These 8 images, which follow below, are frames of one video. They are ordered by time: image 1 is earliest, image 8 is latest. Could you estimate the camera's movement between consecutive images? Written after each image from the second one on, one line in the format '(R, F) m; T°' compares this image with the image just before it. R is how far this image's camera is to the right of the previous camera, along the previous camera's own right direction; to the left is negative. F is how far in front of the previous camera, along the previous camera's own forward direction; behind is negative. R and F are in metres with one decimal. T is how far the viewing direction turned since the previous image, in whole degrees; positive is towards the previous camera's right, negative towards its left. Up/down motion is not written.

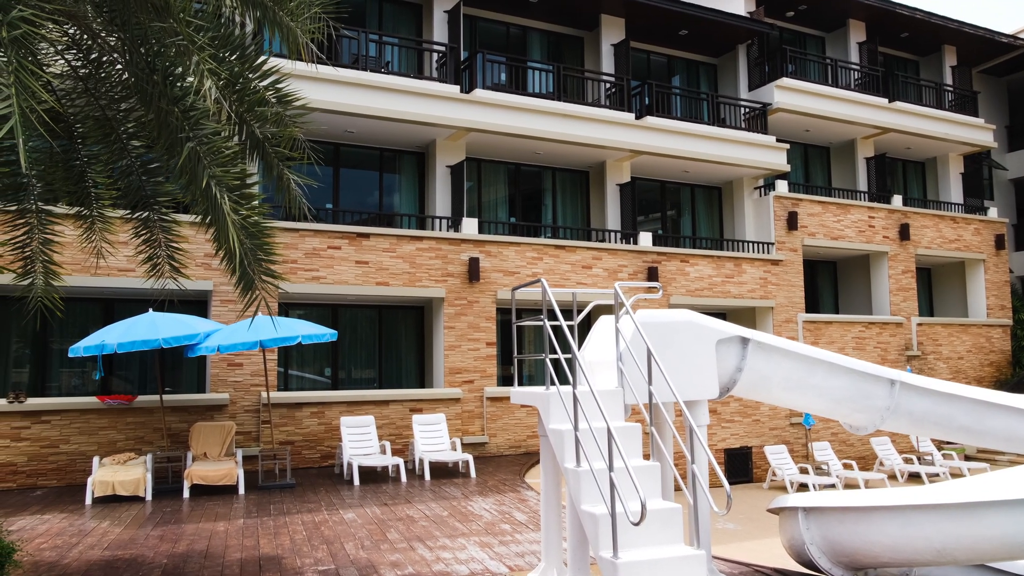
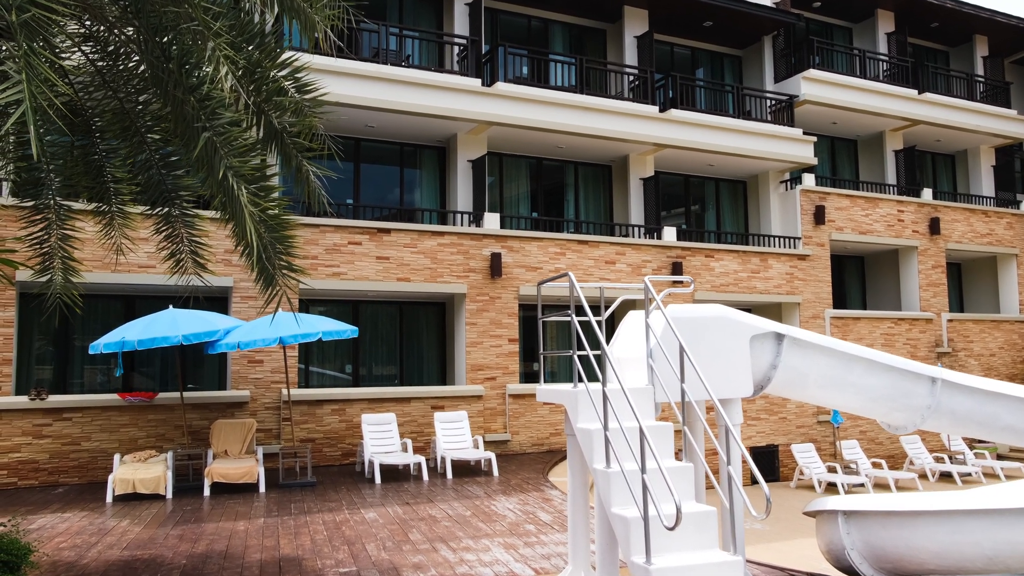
(0.0, +0.2) m; -1°
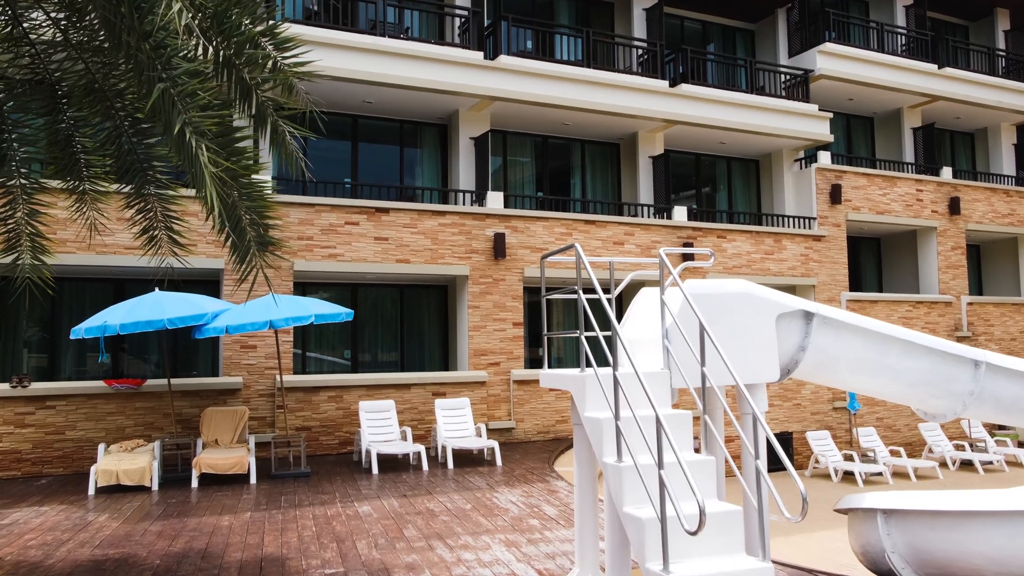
(0.0, +0.6) m; 0°
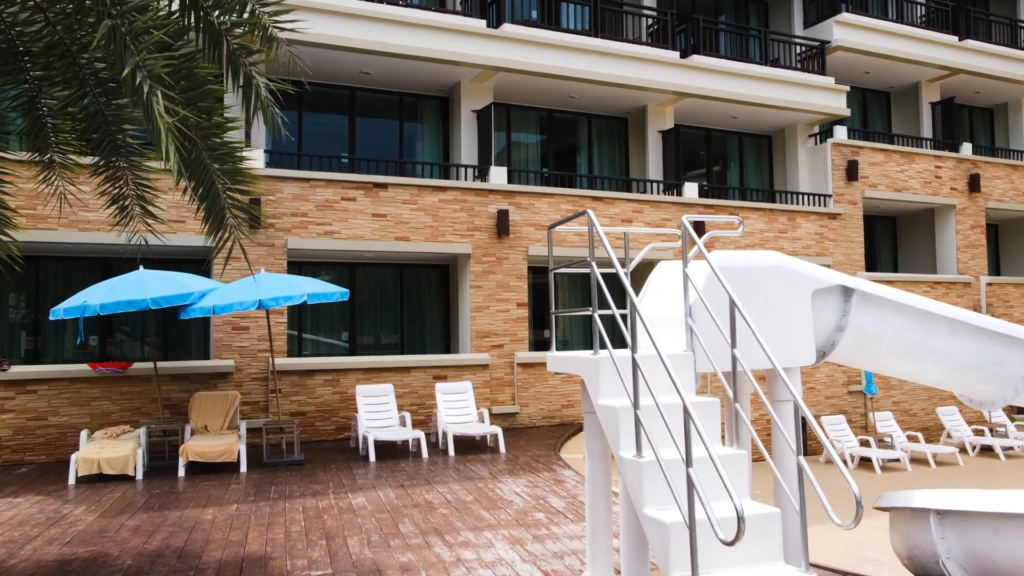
(0.0, +0.6) m; 0°
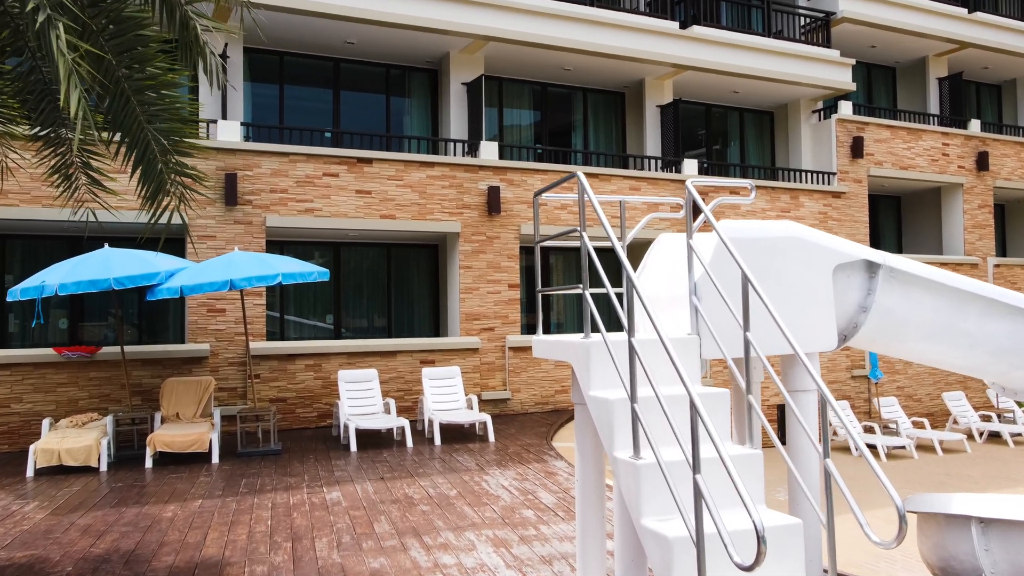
(+0.1, +0.6) m; 0°
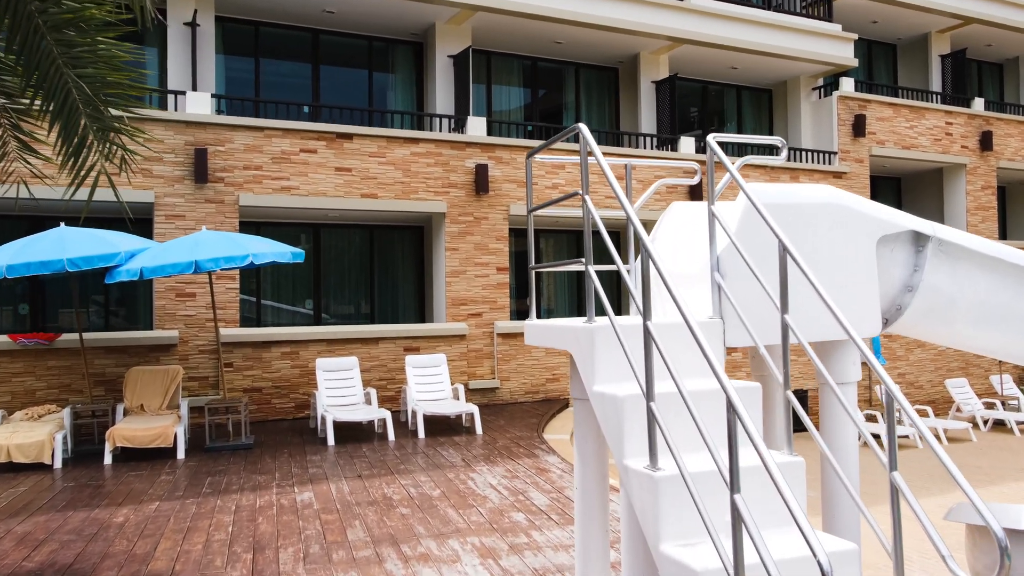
(0.0, +0.7) m; +1°
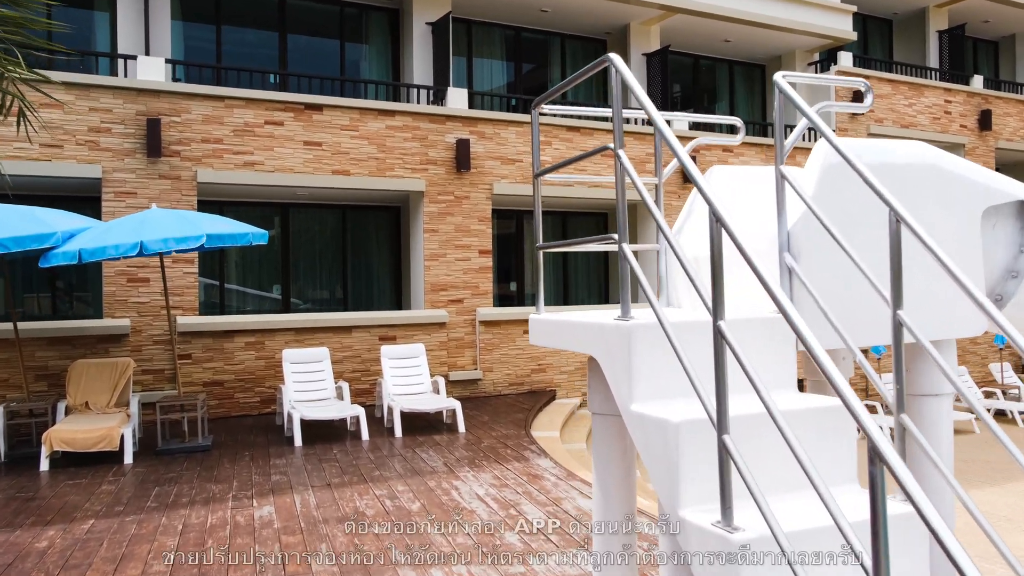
(-0.1, +0.9) m; +2°
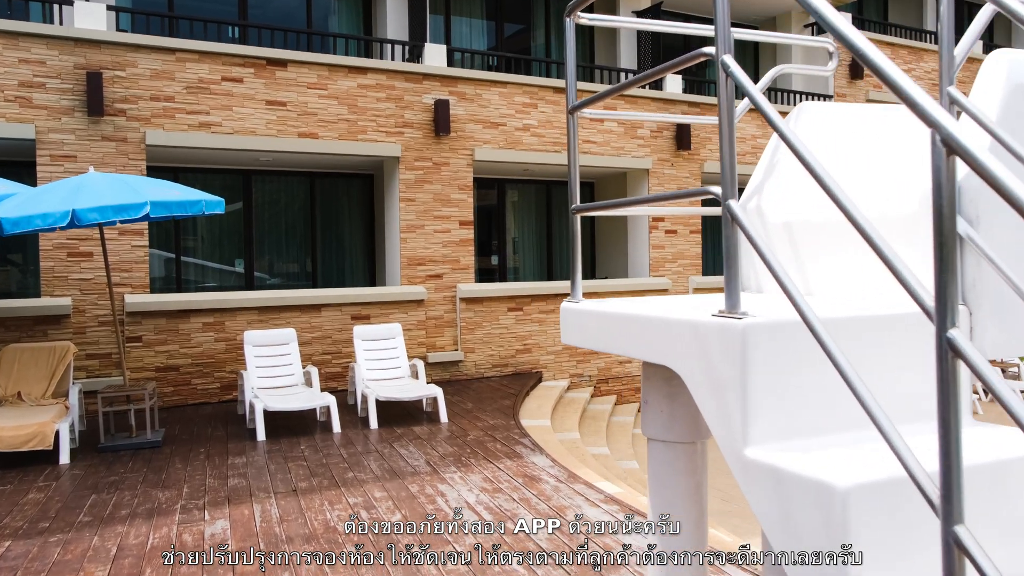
(-0.1, +0.9) m; +2°
